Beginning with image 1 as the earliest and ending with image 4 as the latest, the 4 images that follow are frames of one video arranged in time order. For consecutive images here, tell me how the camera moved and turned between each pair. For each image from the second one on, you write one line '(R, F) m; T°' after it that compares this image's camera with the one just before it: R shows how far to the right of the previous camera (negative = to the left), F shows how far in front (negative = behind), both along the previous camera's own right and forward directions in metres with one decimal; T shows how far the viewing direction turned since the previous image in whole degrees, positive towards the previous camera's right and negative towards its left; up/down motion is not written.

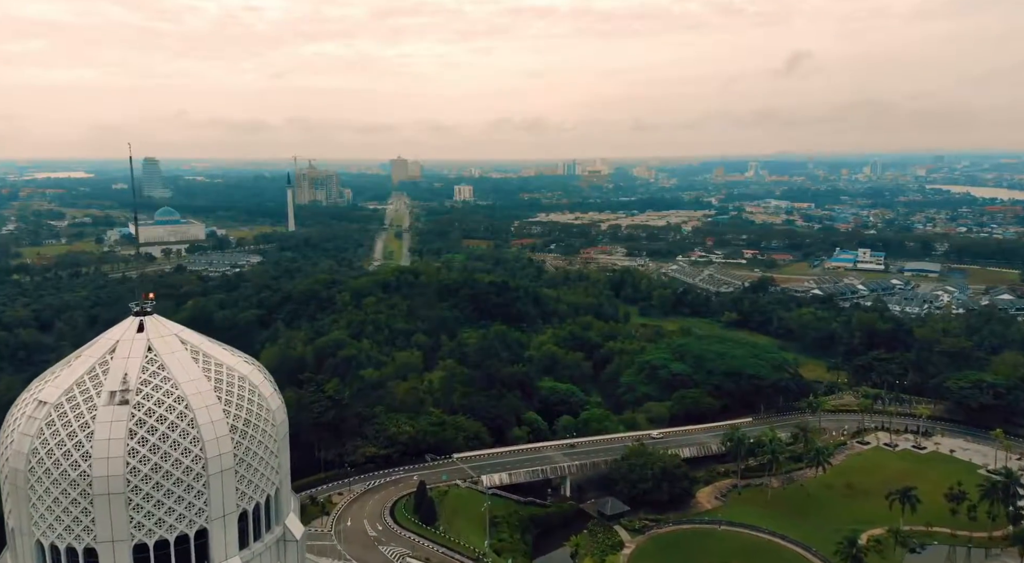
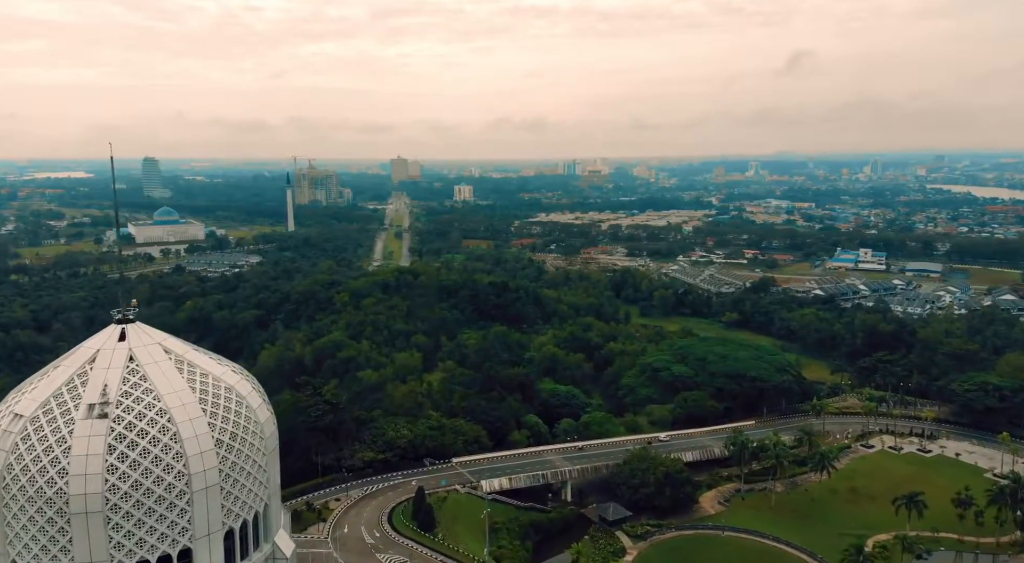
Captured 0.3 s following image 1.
(0.0, +0.4) m; 0°
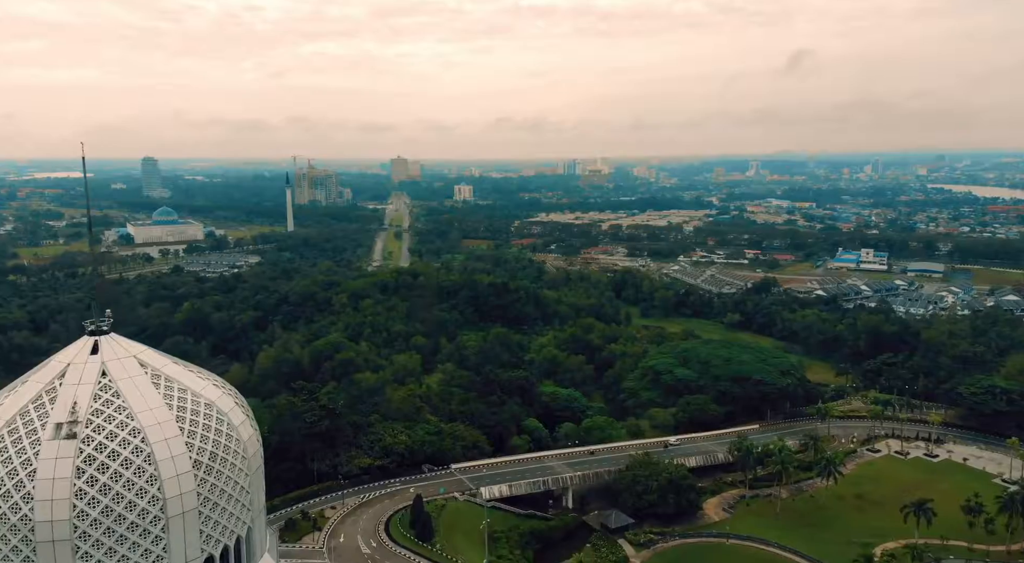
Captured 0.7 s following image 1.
(0.0, +0.6) m; 0°
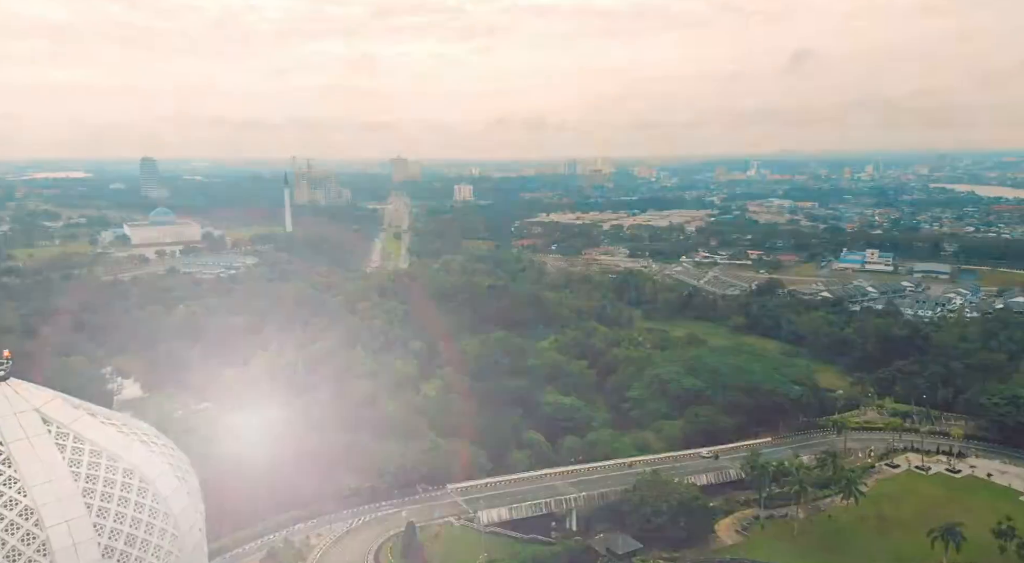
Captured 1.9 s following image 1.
(0.0, +1.7) m; 0°
